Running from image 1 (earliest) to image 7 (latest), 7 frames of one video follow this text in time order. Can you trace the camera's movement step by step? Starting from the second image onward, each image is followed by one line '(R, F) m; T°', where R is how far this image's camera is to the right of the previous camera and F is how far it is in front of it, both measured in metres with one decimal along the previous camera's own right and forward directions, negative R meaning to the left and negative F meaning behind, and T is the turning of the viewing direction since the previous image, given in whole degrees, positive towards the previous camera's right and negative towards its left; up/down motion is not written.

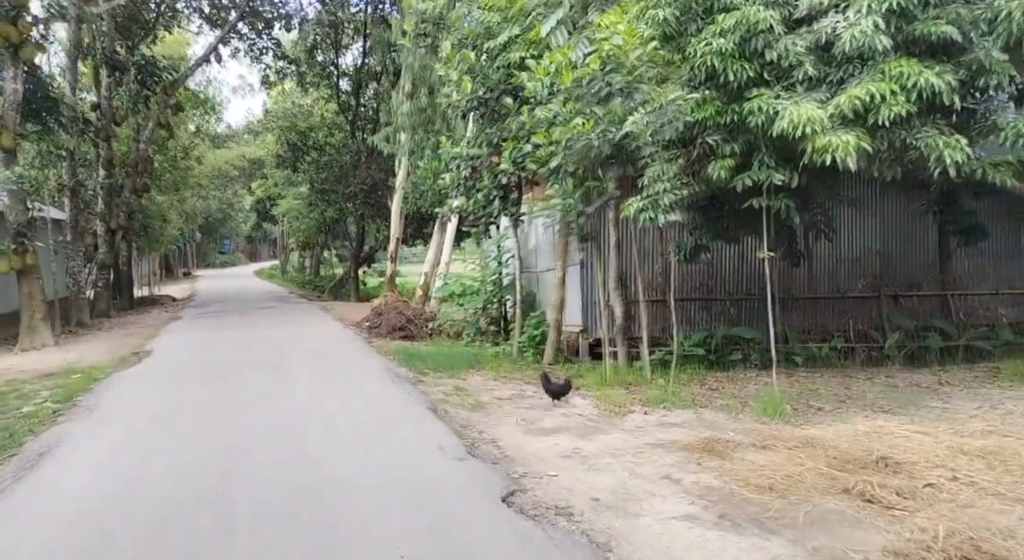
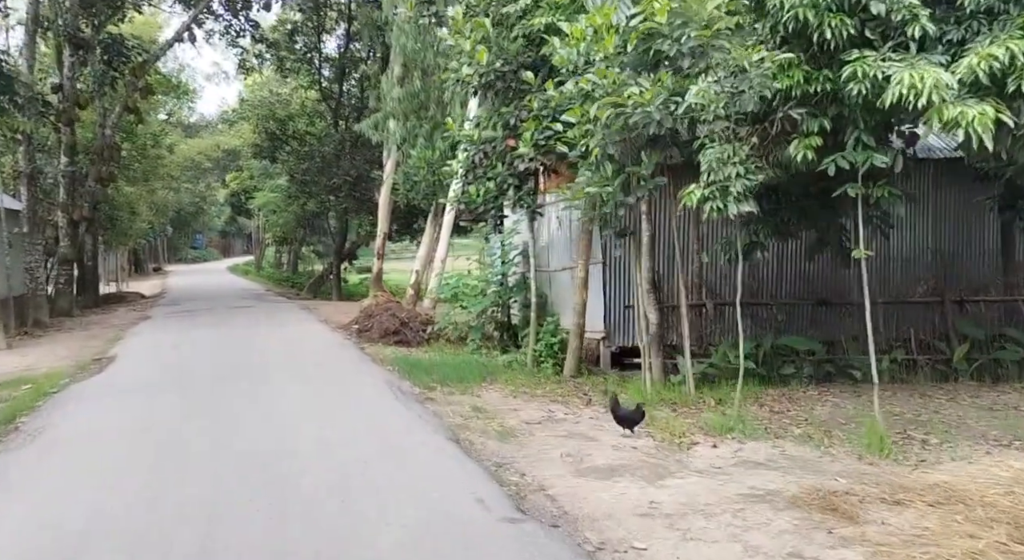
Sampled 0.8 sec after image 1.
(-0.5, +1.4) m; +2°
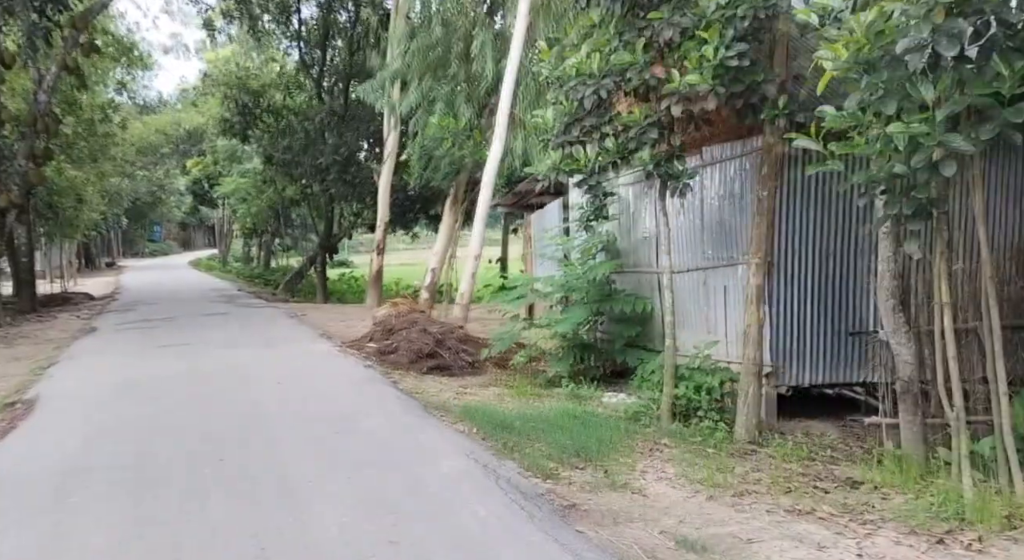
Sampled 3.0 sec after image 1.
(-1.5, +3.8) m; +2°
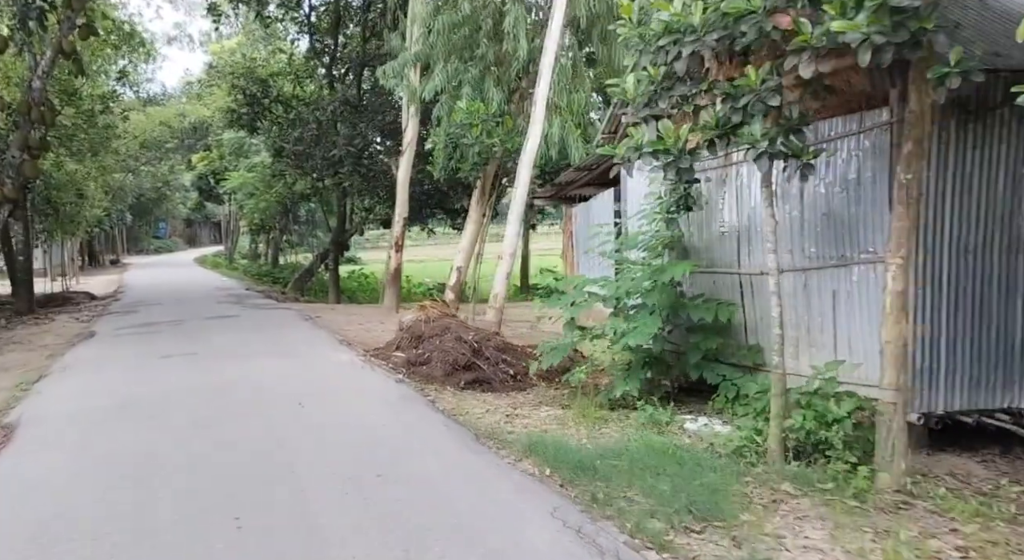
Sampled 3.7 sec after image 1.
(-0.5, +1.3) m; 0°
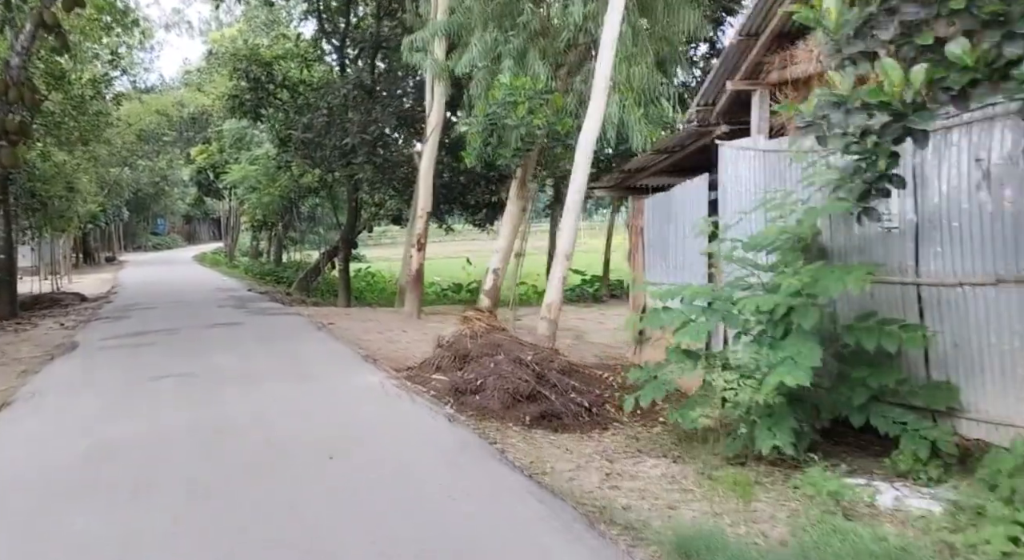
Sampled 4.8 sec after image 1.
(-0.8, +1.9) m; 0°
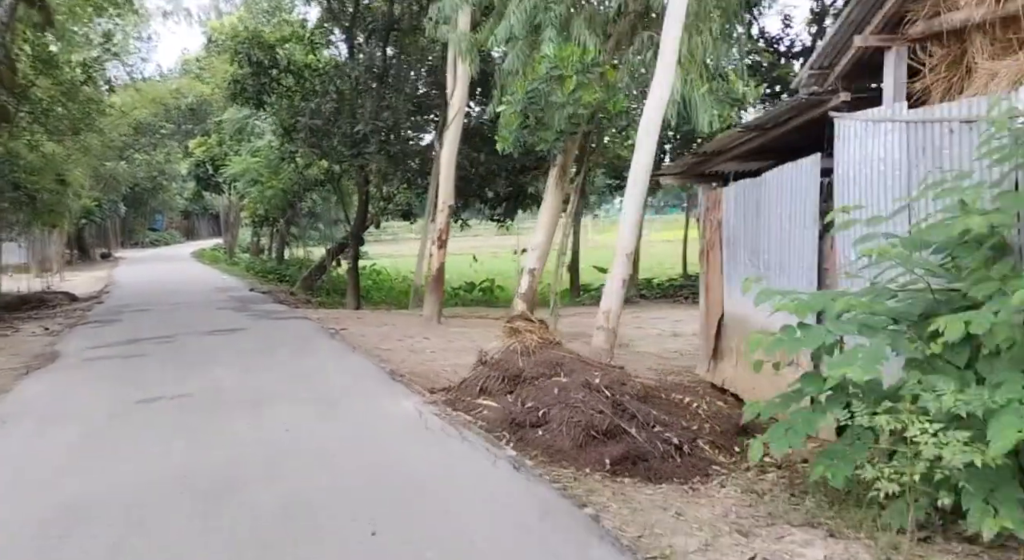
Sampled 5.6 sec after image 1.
(-0.6, +1.6) m; 0°
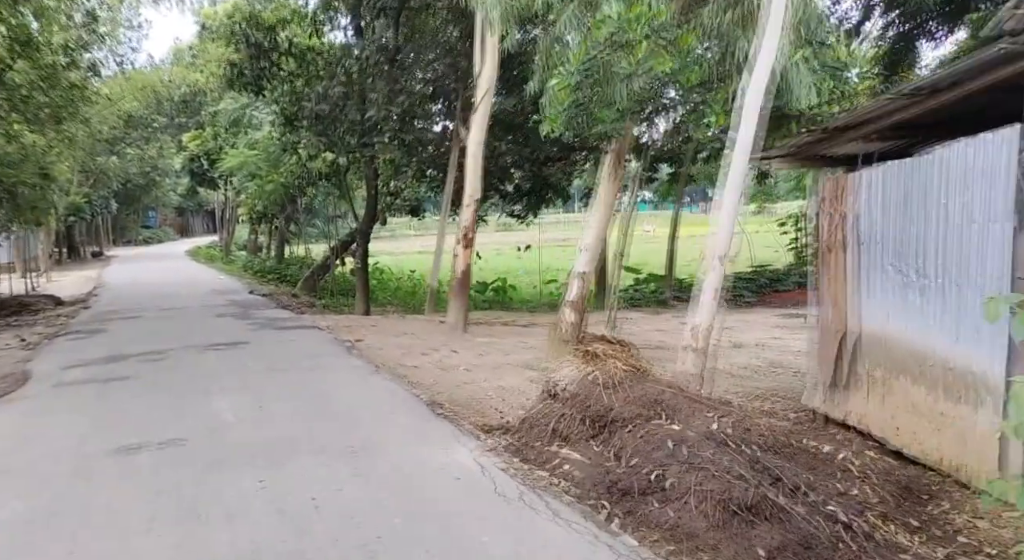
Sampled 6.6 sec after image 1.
(-0.7, +1.7) m; 0°
